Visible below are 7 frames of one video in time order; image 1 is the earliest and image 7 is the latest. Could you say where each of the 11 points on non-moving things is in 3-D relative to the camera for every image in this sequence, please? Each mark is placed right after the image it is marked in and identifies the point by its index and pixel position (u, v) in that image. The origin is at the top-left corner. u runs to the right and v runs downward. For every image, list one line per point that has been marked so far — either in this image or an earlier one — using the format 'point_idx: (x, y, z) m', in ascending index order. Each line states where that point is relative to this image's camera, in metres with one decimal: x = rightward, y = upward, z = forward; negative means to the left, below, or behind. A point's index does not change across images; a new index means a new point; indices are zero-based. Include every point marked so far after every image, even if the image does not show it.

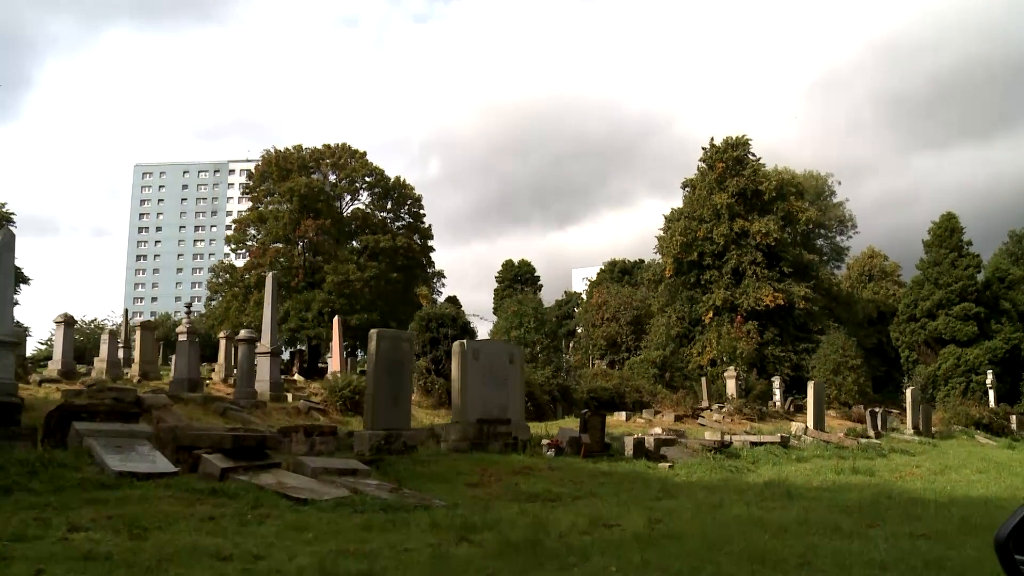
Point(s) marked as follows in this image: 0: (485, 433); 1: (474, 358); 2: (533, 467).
0: (-0.4, -2.0, +10.9) m
1: (-0.6, -1.0, +11.1) m
2: (+0.2, -2.3, +10.2) m
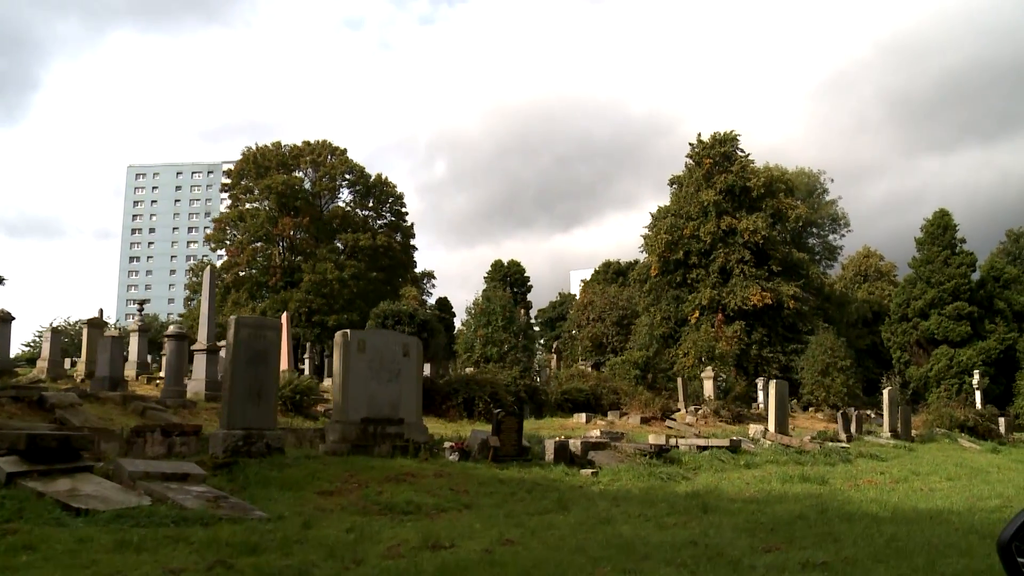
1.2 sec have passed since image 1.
0: (-1.7, -1.8, +9.6) m
1: (-1.9, -0.8, +9.8) m
2: (-1.1, -2.1, +8.9) m
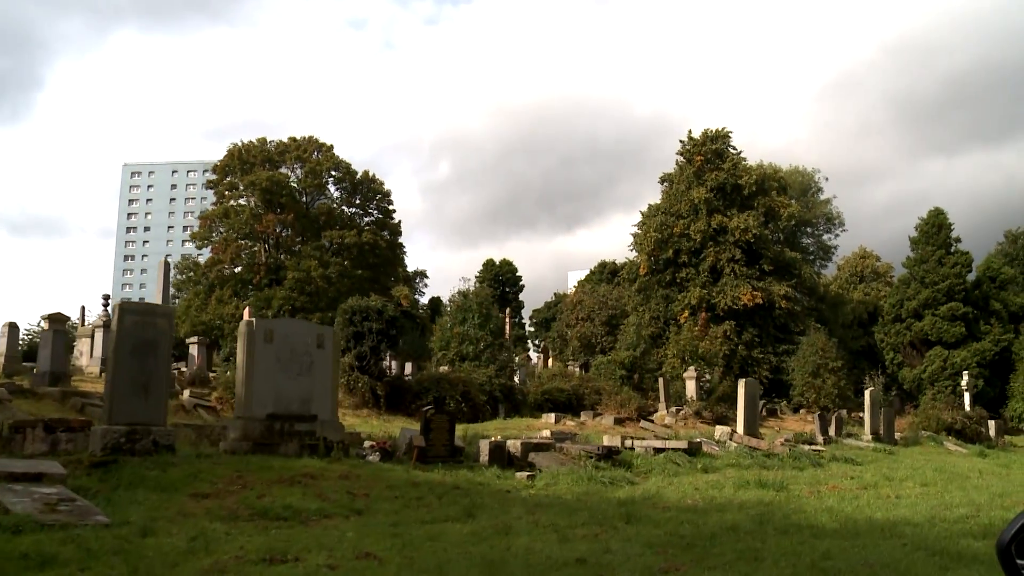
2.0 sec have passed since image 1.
0: (-2.6, -1.6, +8.7) m
1: (-2.7, -0.6, +8.9) m
2: (-2.0, -1.9, +8.0) m
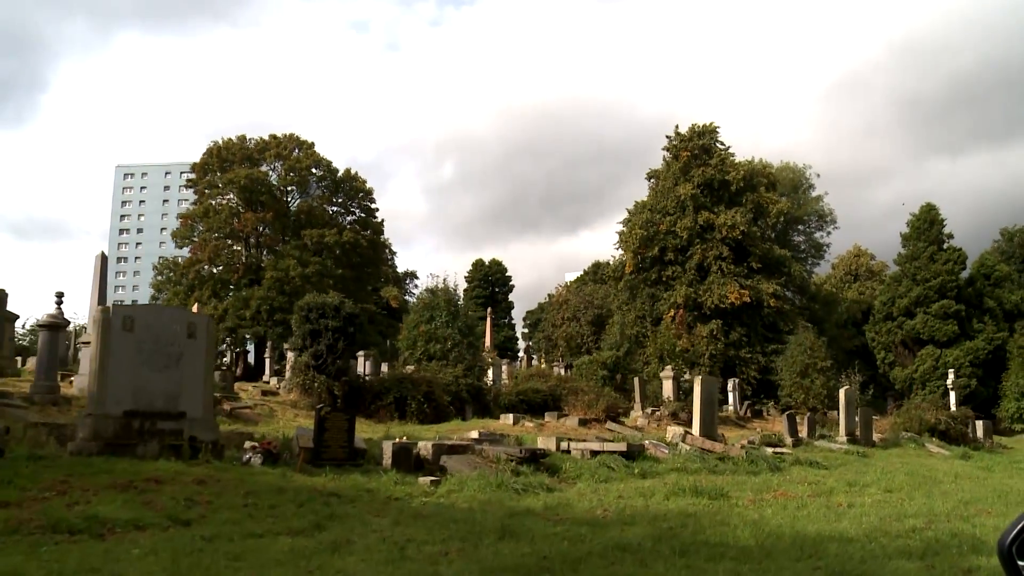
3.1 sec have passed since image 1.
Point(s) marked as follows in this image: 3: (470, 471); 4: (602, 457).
0: (-3.7, -1.4, +7.7) m
1: (-3.8, -0.4, +7.9) m
2: (-3.0, -1.7, +7.0) m
3: (-0.5, -2.1, +9.2) m
4: (+1.2, -2.2, +10.5) m
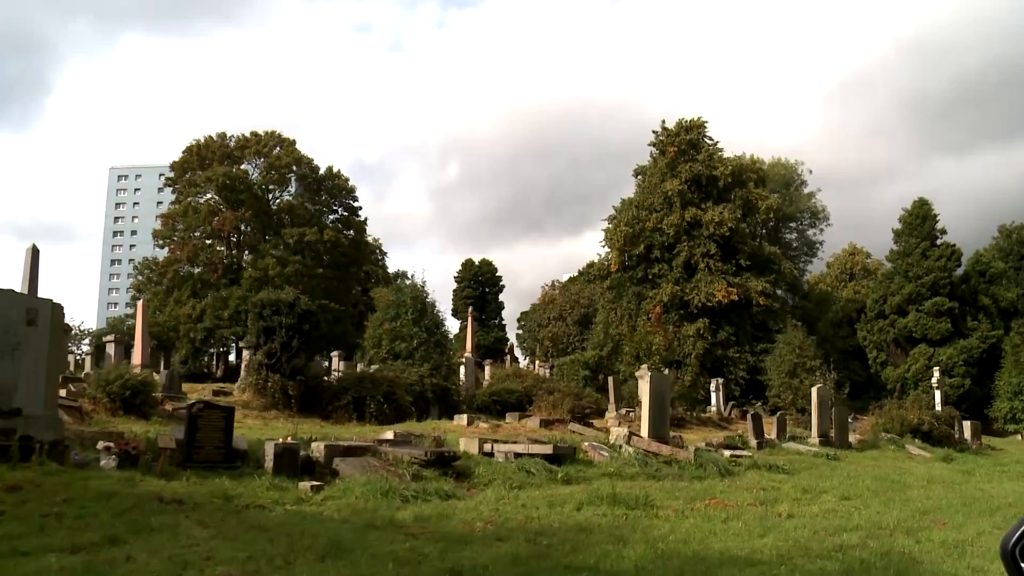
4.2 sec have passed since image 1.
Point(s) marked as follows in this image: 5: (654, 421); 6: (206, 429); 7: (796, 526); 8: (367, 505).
0: (-4.7, -1.2, +6.6) m
1: (-4.9, -0.2, +6.8) m
2: (-4.1, -1.5, +5.9) m
3: (-1.5, -1.9, +8.2) m
4: (+0.1, -2.1, +9.5) m
5: (+2.2, -2.1, +12.3) m
6: (-3.1, -1.4, +8.0) m
7: (+2.6, -2.1, +7.1) m
8: (-1.3, -2.0, +7.2) m
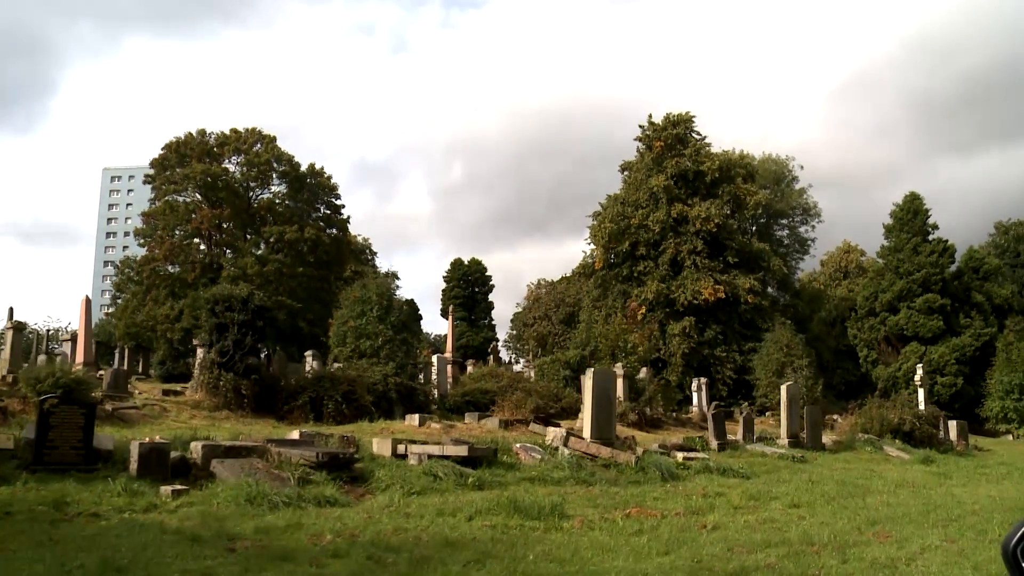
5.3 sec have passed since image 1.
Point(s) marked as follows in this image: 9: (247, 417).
0: (-5.7, -1.0, +5.7) m
1: (-5.8, 0.0, +5.9) m
2: (-5.1, -1.3, +5.0) m
3: (-2.5, -1.8, +7.2) m
4: (-0.8, -1.9, +8.5) m
5: (+1.2, -1.9, +11.3) m
6: (-4.1, -1.3, +7.1) m
7: (+1.6, -1.9, +6.1) m
8: (-2.3, -1.8, +6.2) m
9: (-6.6, -3.2, +19.7) m
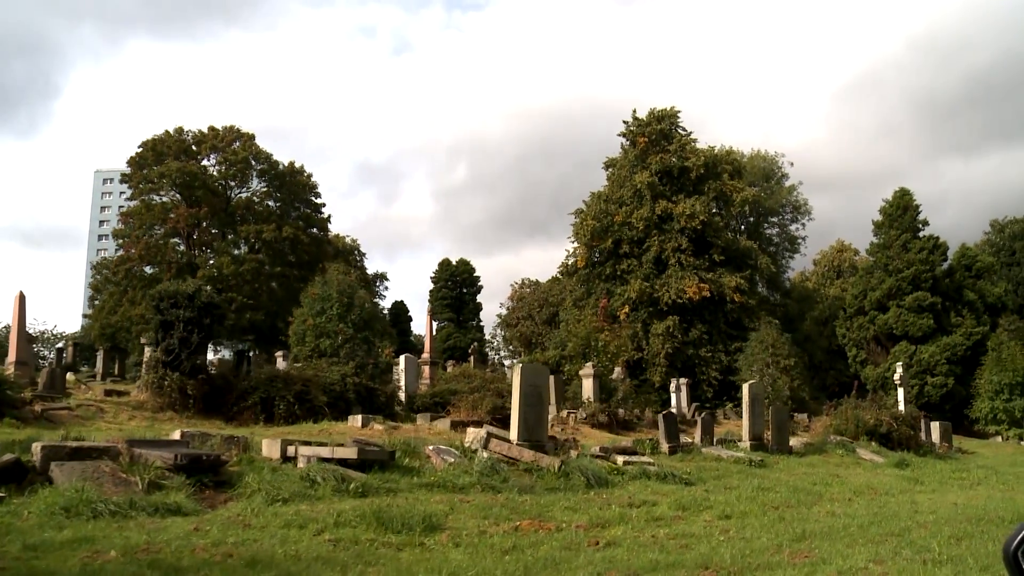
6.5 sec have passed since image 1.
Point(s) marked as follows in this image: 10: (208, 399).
0: (-6.7, -0.9, +4.7) m
1: (-6.9, +0.1, +4.9) m
2: (-6.1, -1.2, +4.0) m
3: (-3.5, -1.6, +6.2) m
4: (-1.8, -1.7, +7.5) m
5: (+0.2, -1.7, +10.4) m
6: (-5.1, -1.1, +6.1) m
7: (+0.6, -1.7, +5.1) m
8: (-3.3, -1.6, +5.3) m
9: (-7.6, -3.1, +18.8) m
10: (-7.5, -2.8, +19.6) m
